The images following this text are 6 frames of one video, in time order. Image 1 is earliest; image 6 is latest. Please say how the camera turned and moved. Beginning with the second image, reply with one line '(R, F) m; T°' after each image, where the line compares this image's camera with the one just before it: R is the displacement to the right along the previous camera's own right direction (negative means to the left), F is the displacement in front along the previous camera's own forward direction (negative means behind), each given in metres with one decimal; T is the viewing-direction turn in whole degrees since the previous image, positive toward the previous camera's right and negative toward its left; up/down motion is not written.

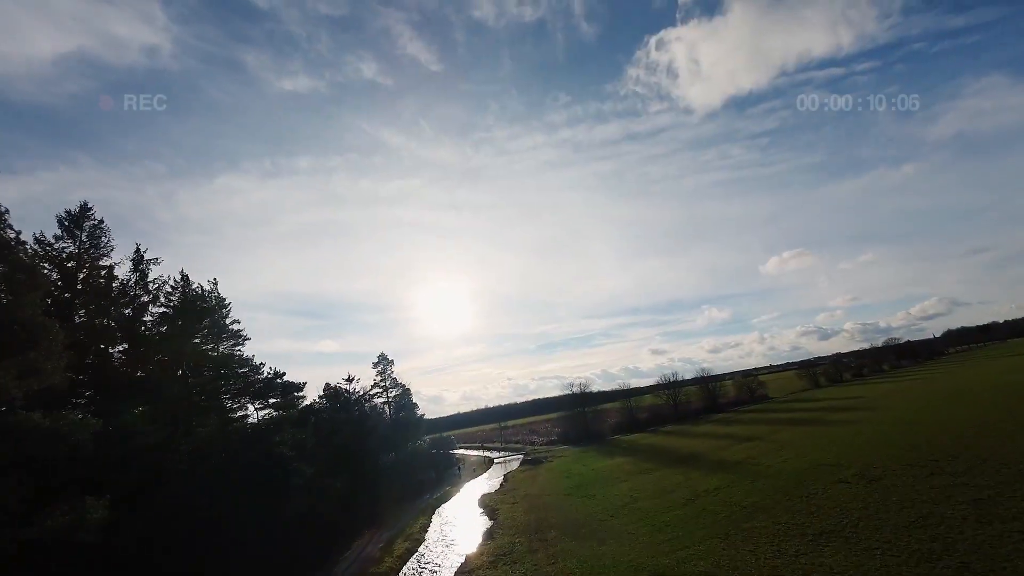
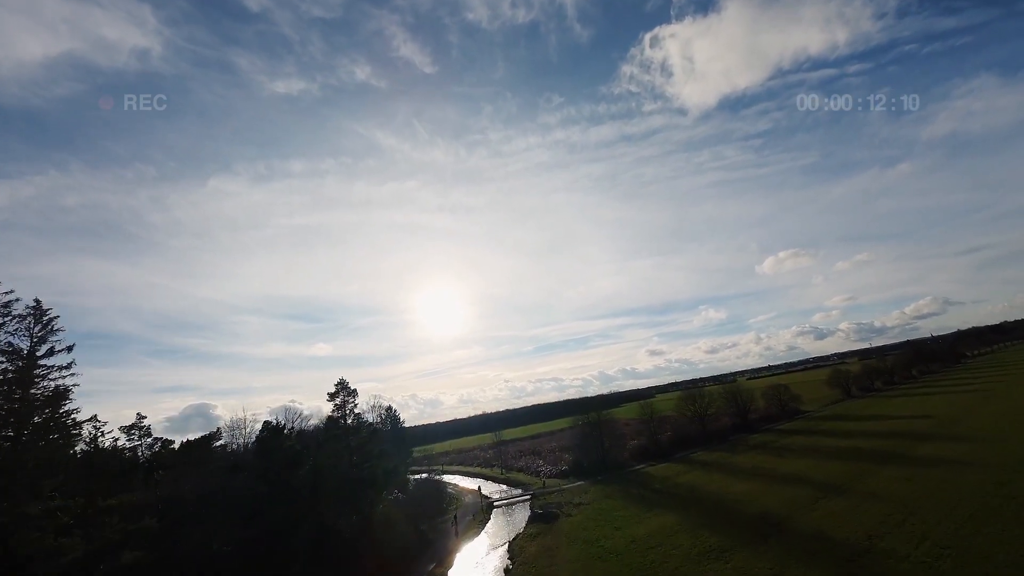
(-1.0, +14.3) m; +1°
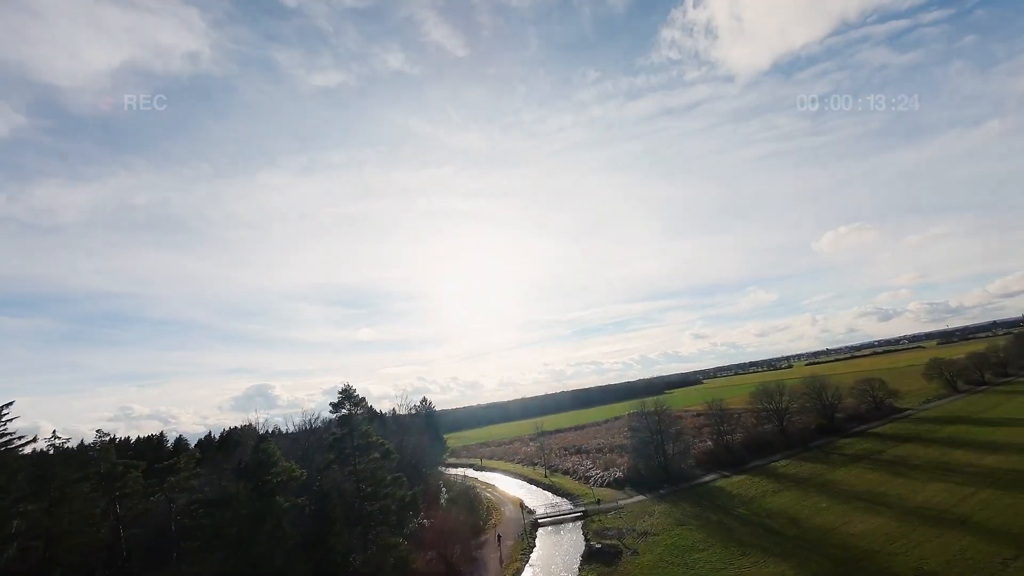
(-1.0, +9.9) m; -5°
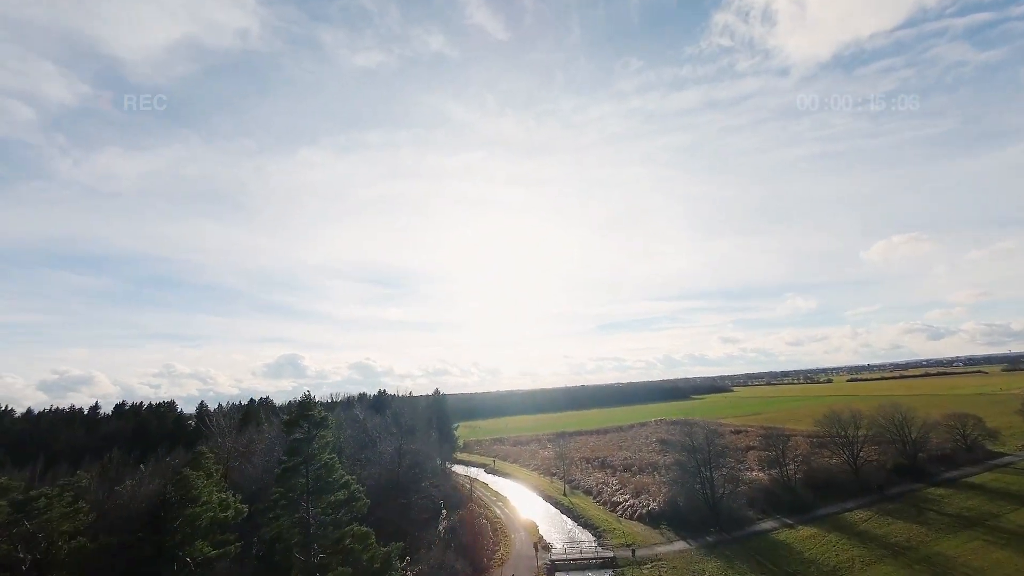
(-0.5, +10.1) m; -4°
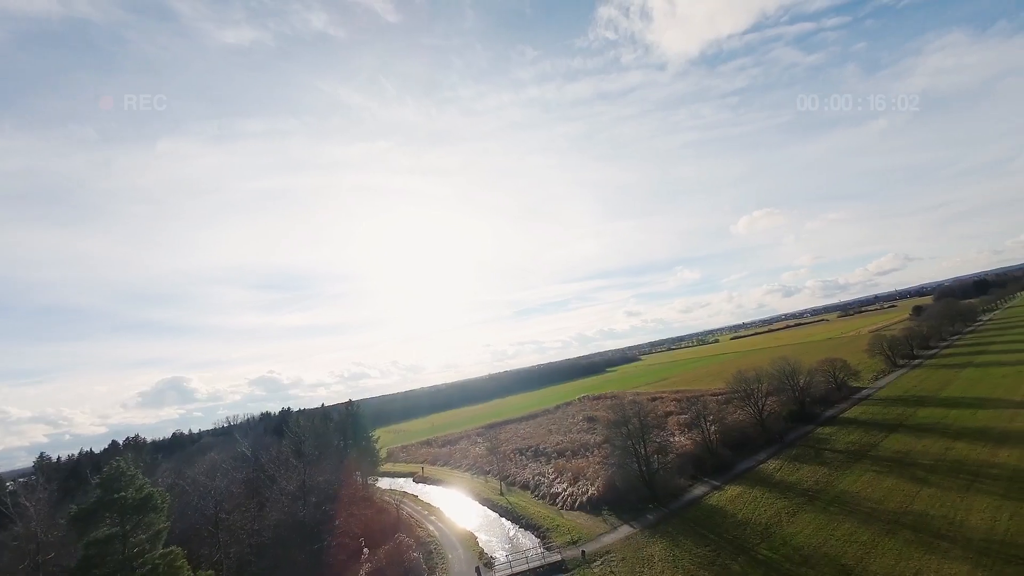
(0.0, +5.4) m; +12°
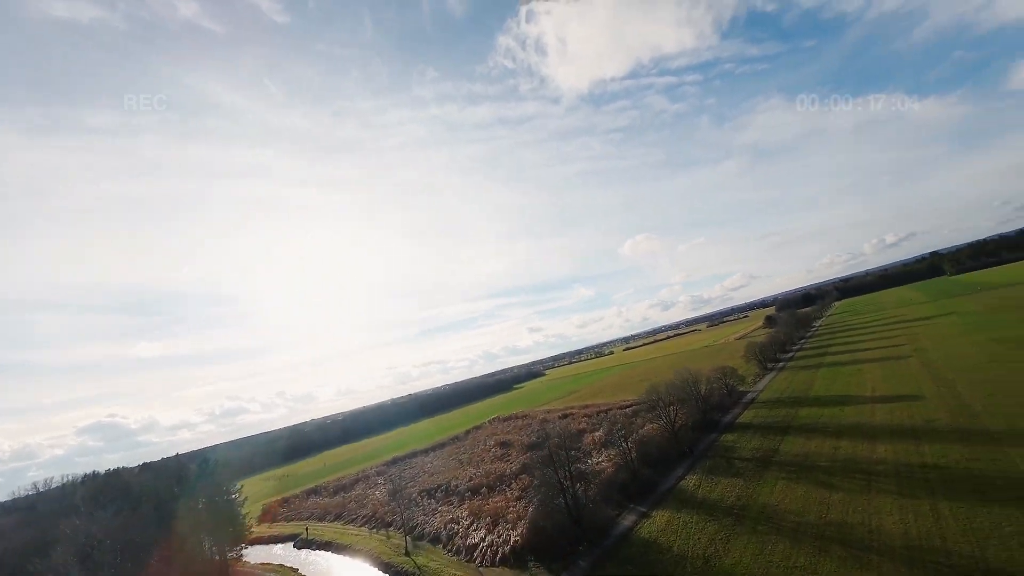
(-0.4, +7.3) m; +14°
